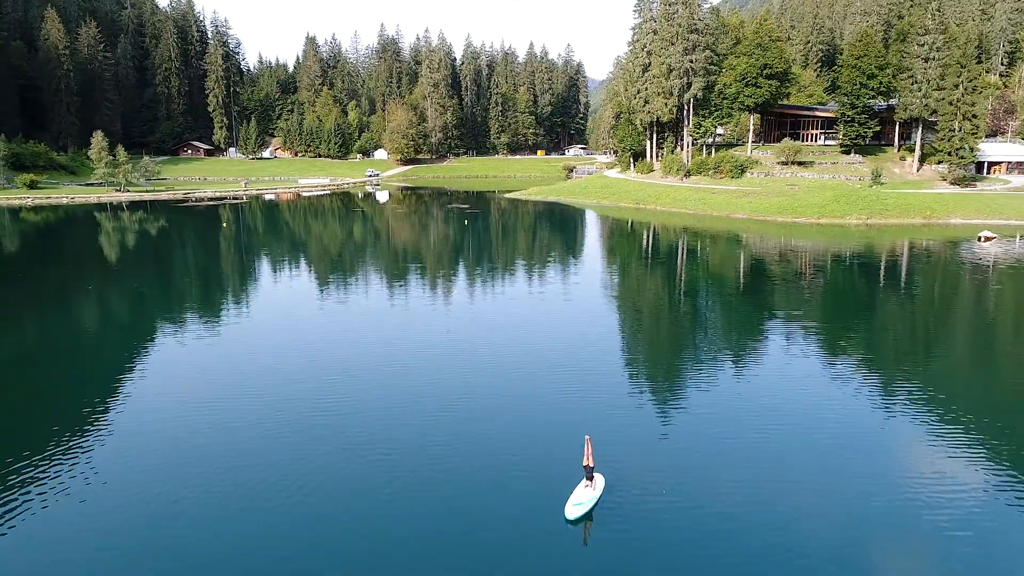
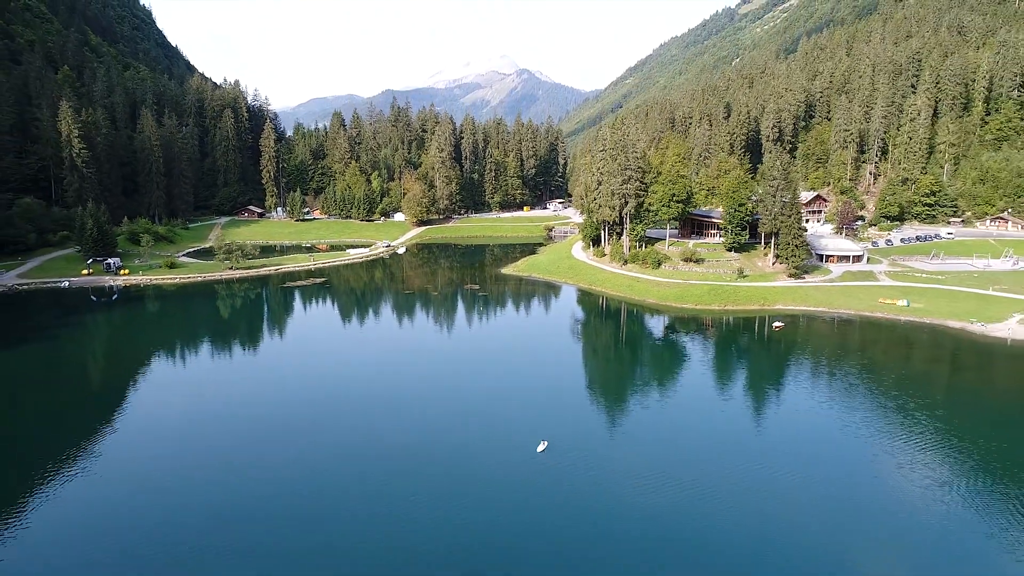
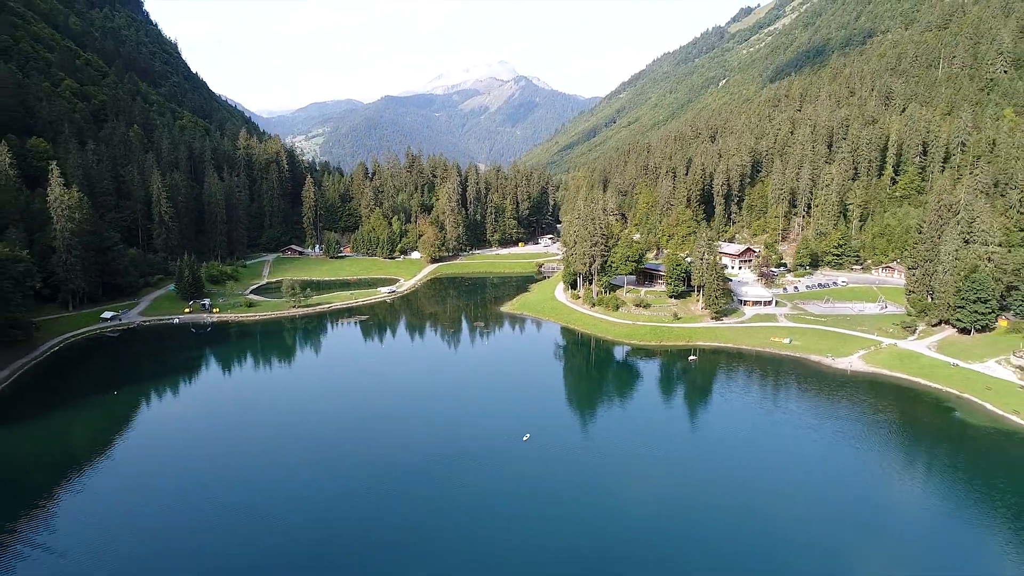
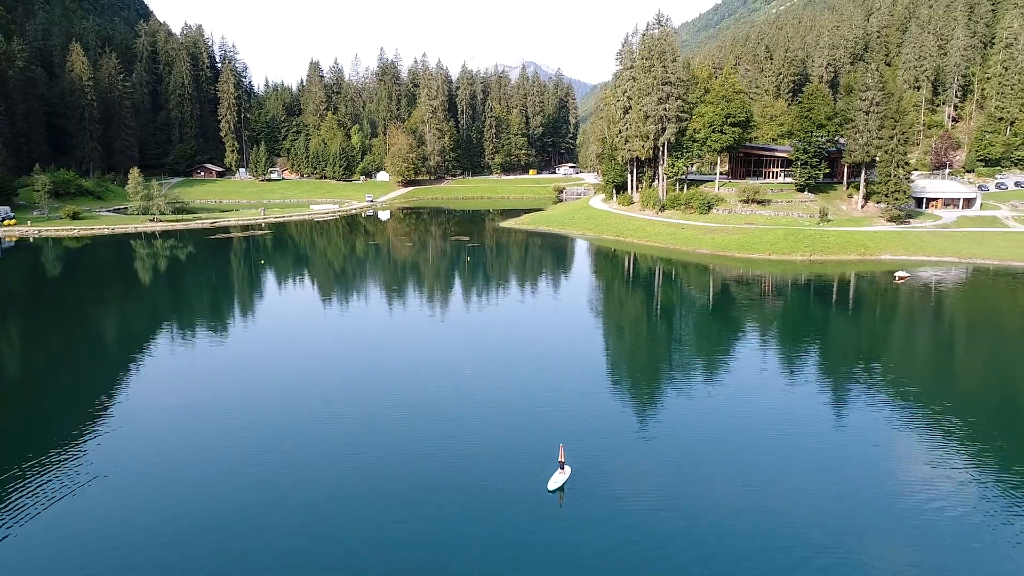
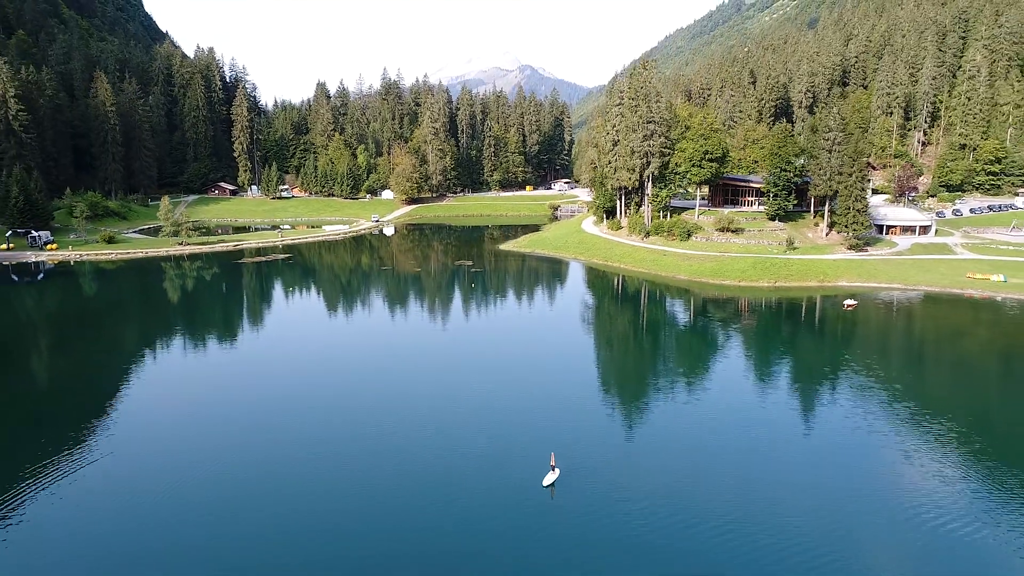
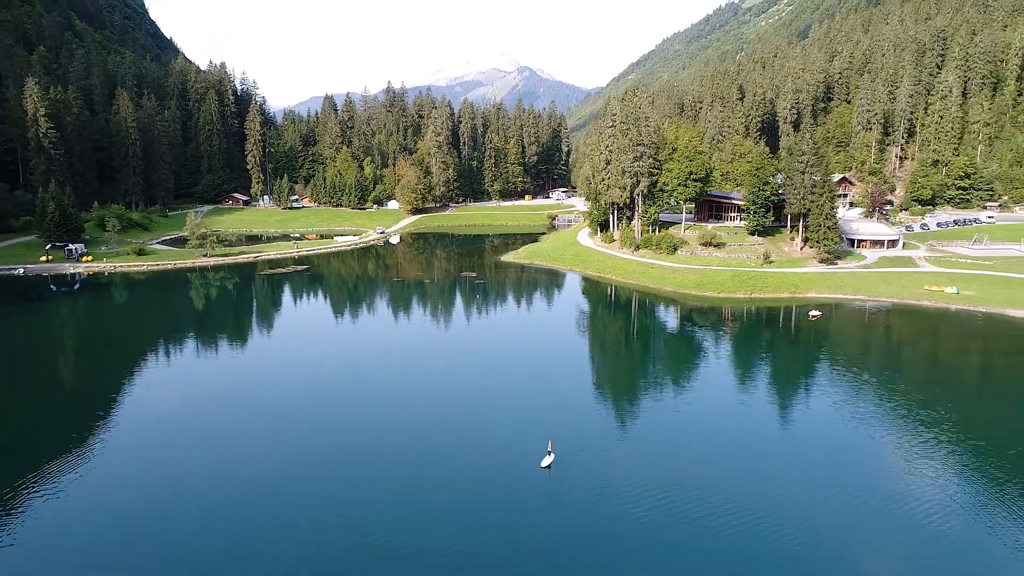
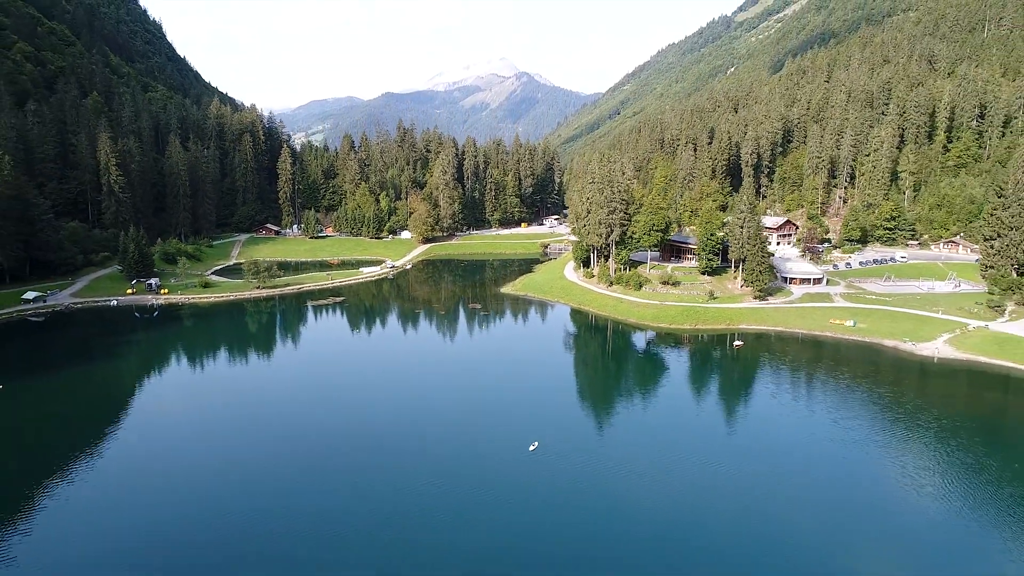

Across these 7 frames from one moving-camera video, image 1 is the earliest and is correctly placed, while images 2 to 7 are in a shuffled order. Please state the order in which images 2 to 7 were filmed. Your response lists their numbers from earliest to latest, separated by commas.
4, 5, 6, 2, 7, 3
